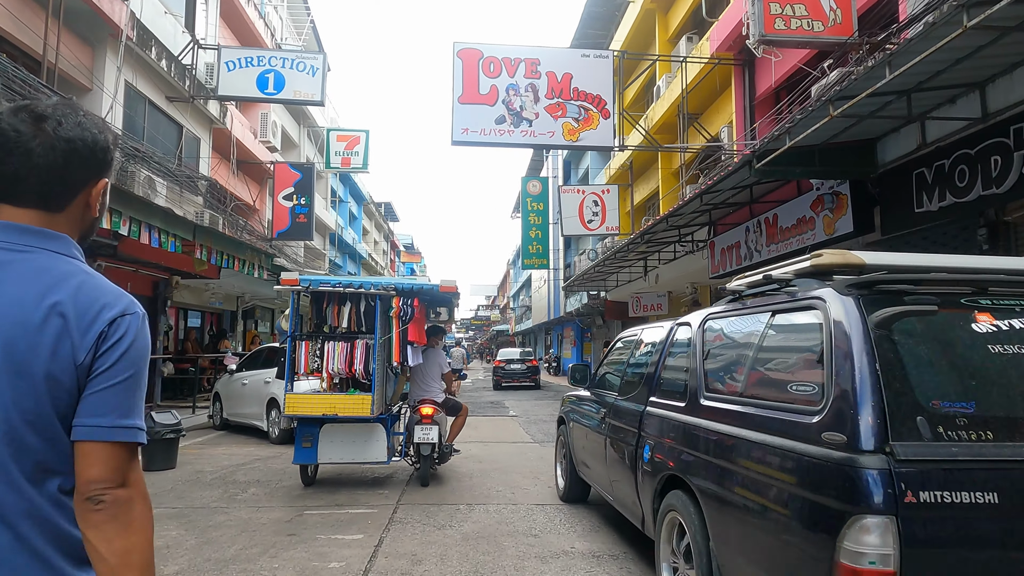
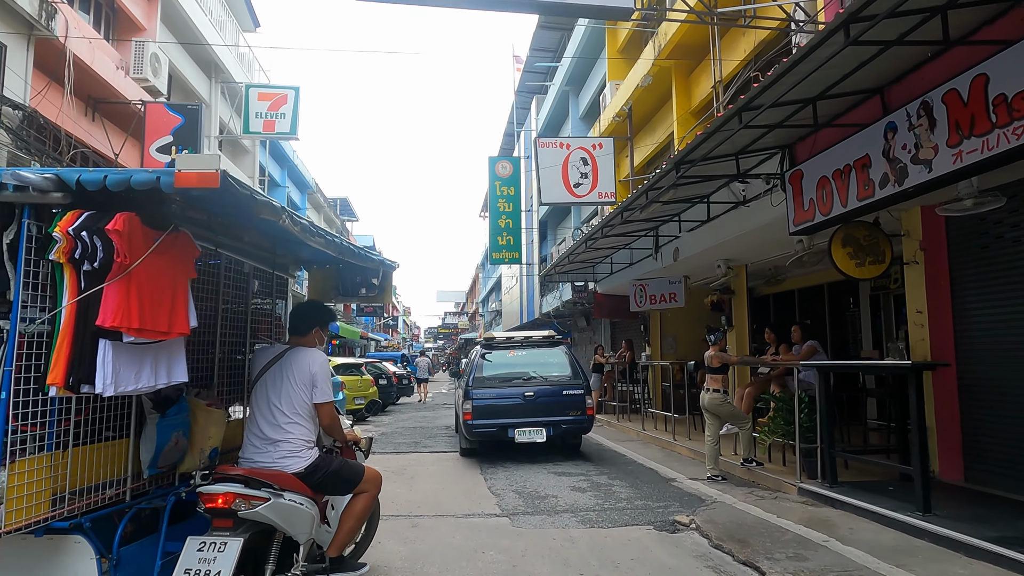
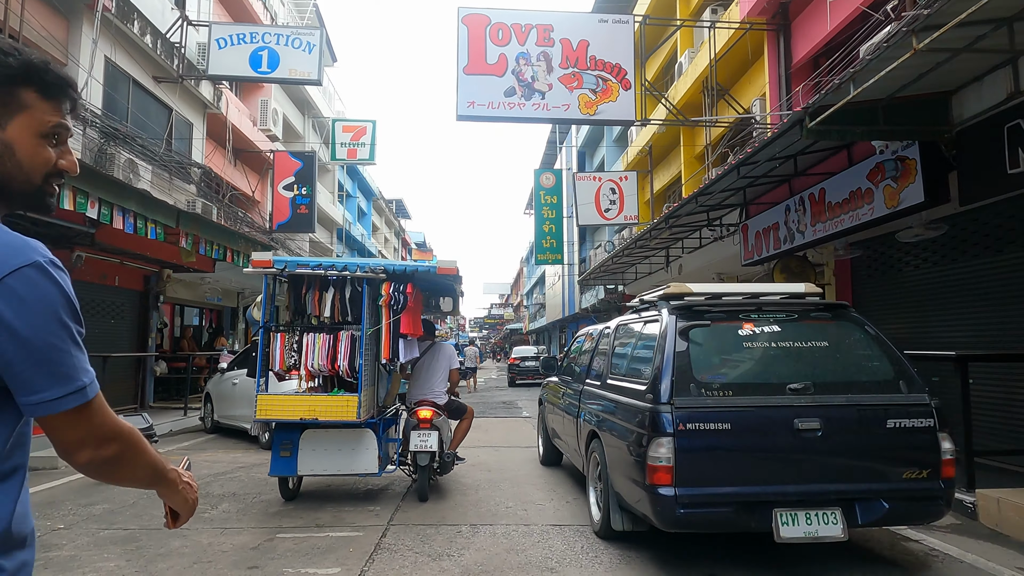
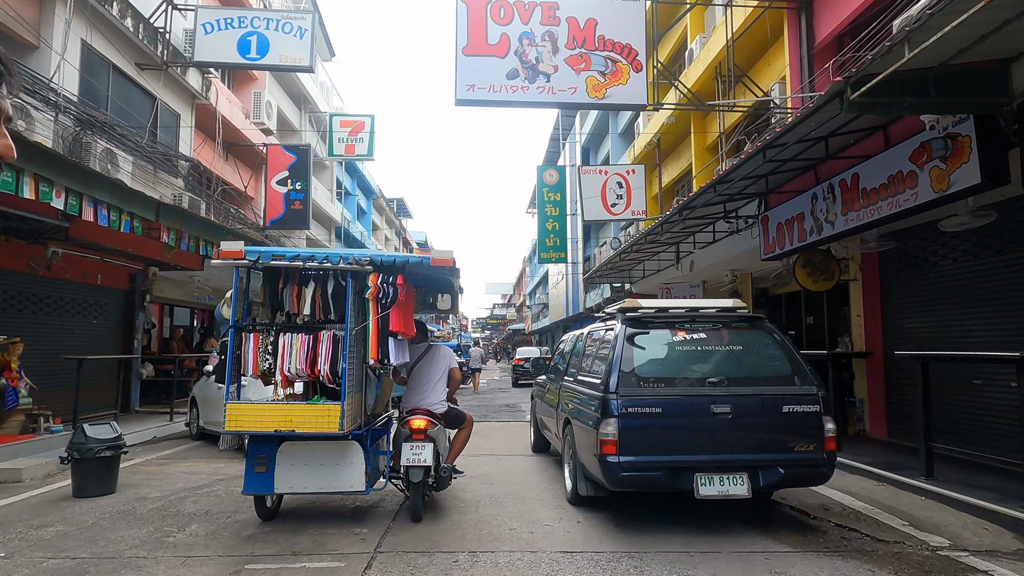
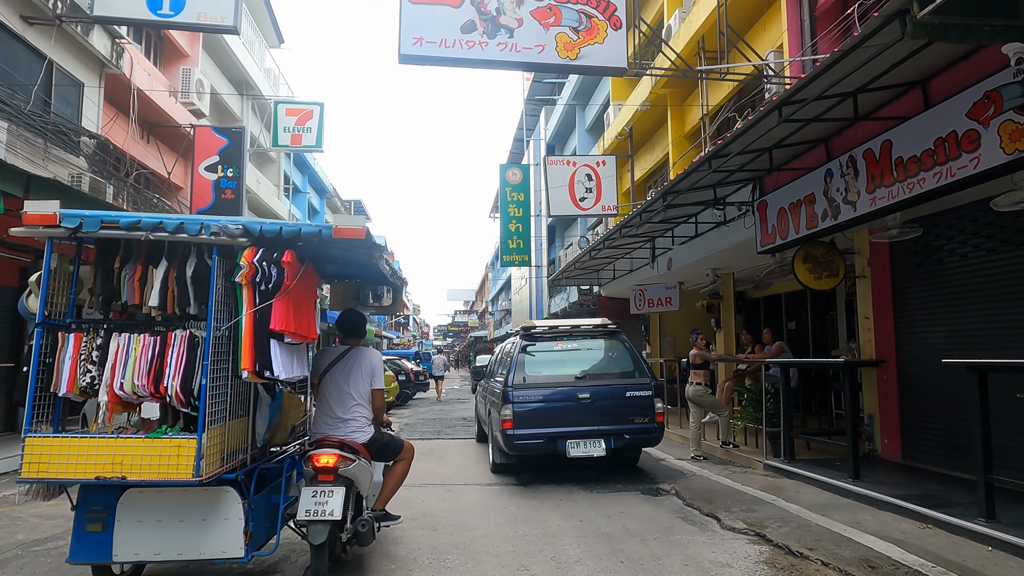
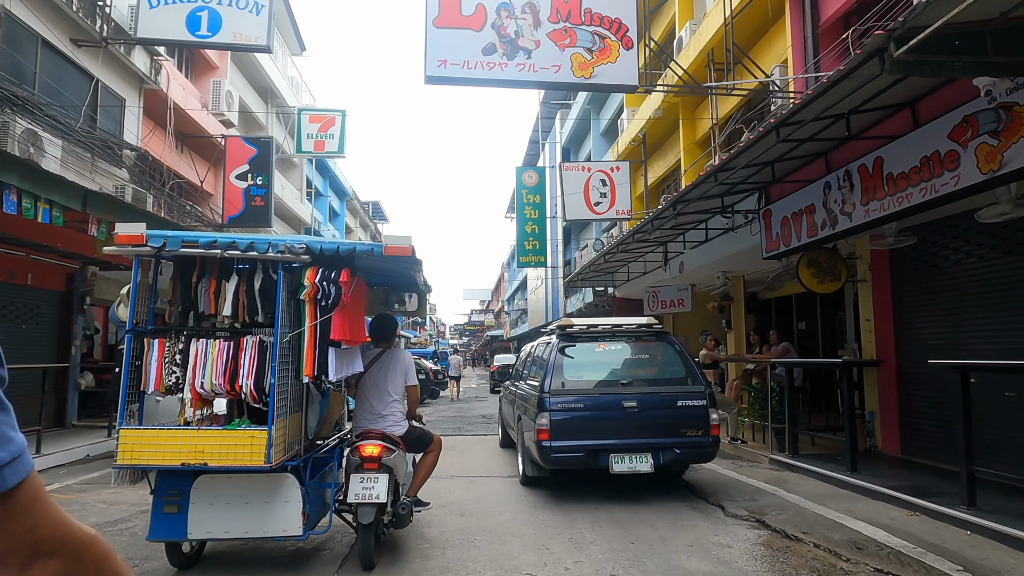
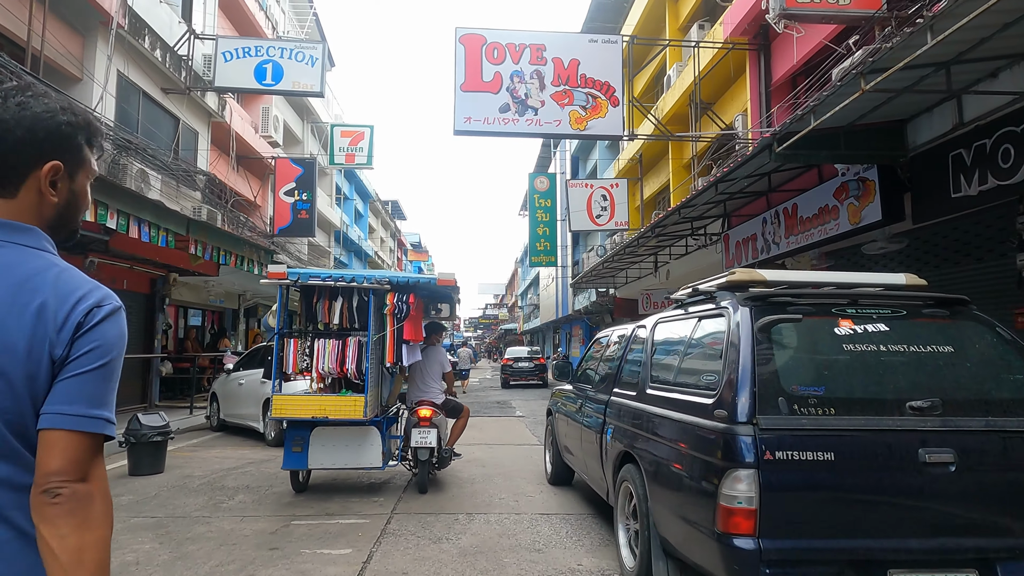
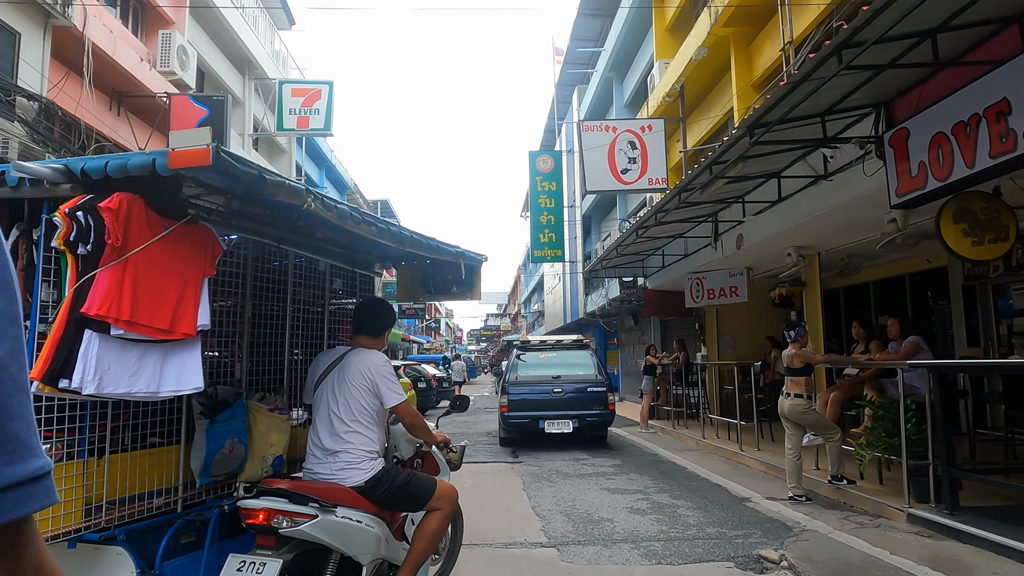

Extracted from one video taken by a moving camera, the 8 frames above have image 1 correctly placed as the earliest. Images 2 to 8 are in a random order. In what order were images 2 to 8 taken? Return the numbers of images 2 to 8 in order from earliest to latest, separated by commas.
7, 3, 4, 6, 5, 2, 8
